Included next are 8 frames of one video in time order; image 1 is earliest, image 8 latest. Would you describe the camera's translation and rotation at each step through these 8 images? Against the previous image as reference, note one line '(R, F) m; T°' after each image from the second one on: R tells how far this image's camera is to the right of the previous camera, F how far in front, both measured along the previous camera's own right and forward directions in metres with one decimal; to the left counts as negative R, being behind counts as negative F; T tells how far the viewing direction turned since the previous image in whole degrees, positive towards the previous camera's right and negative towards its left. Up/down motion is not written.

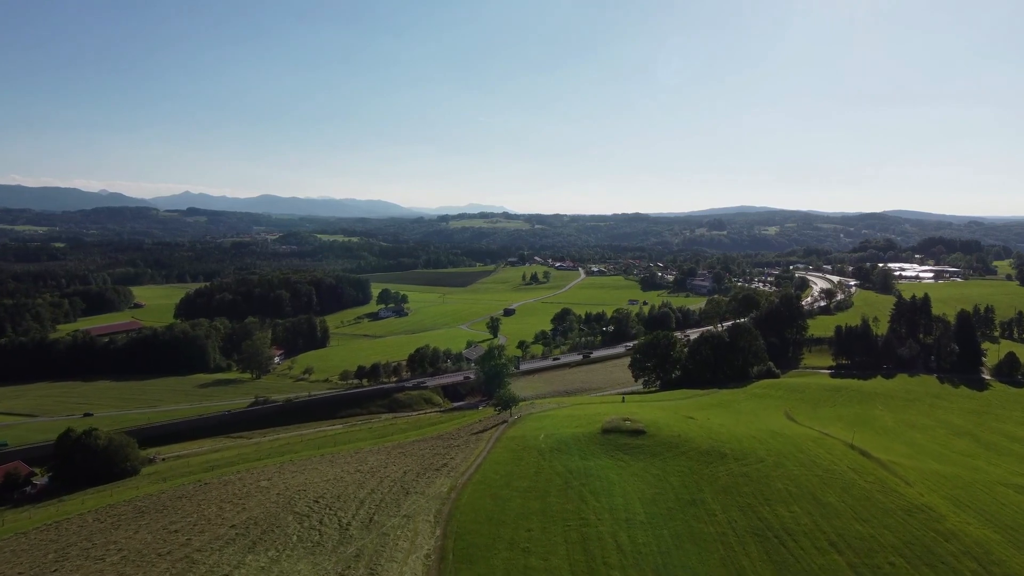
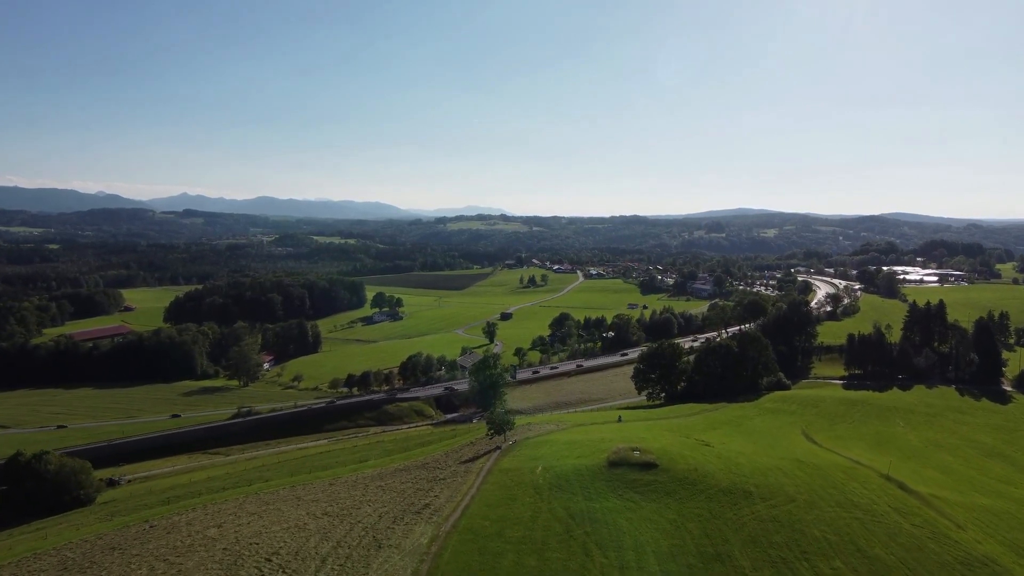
(+0.2, +2.3) m; 0°
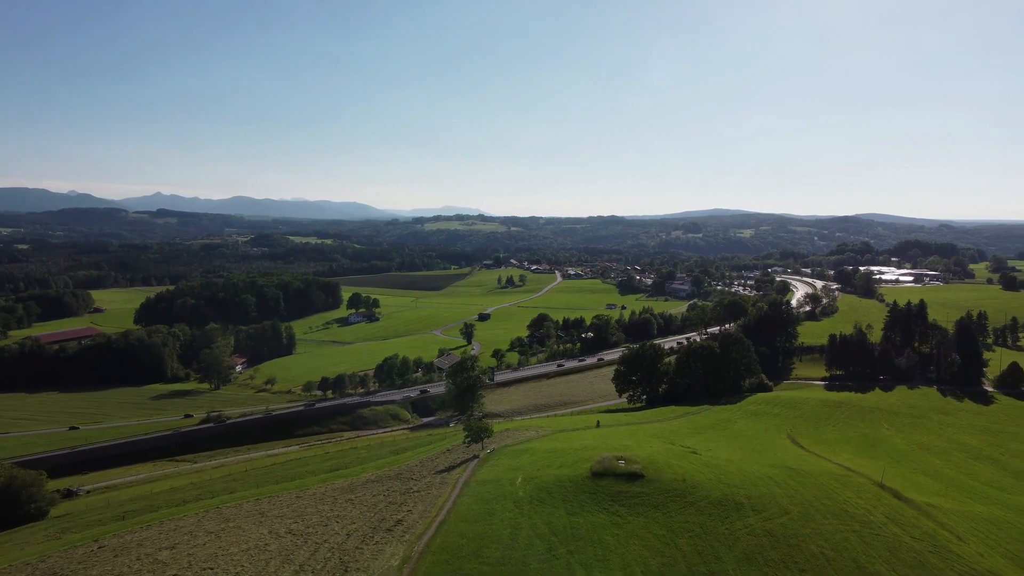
(-0.1, +1.6) m; +2°
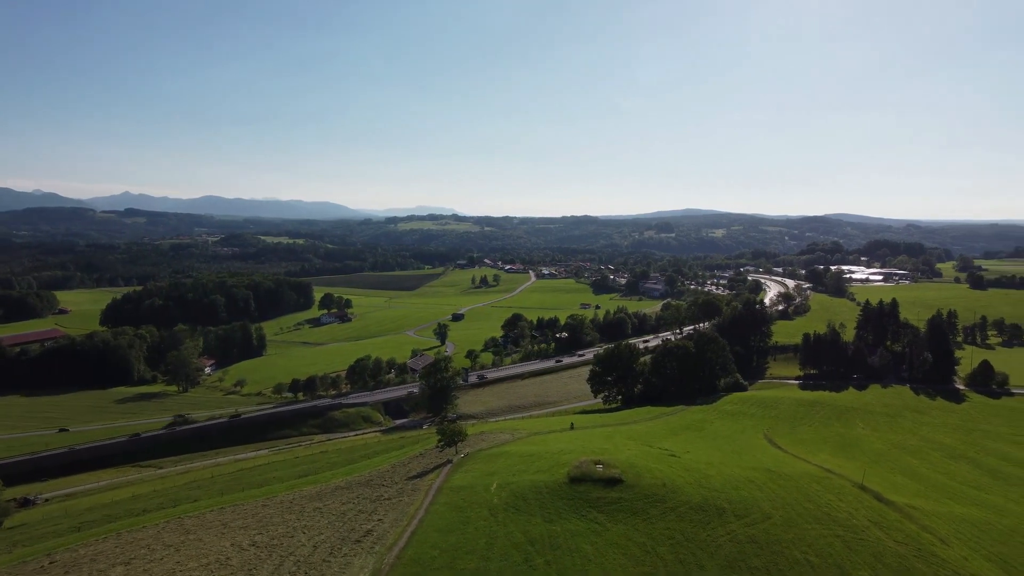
(0.0, +1.5) m; +3°
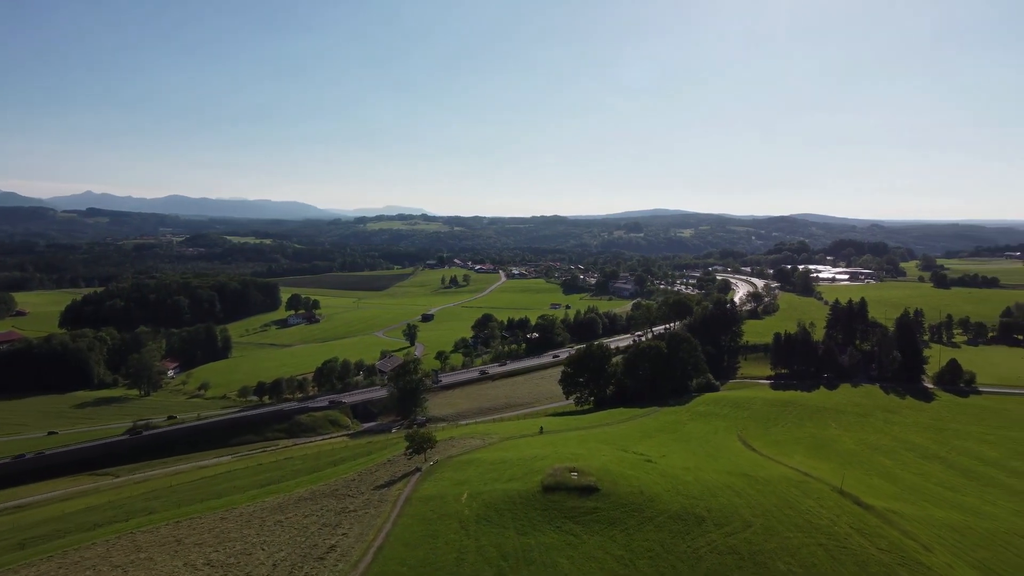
(0.0, +1.6) m; +3°
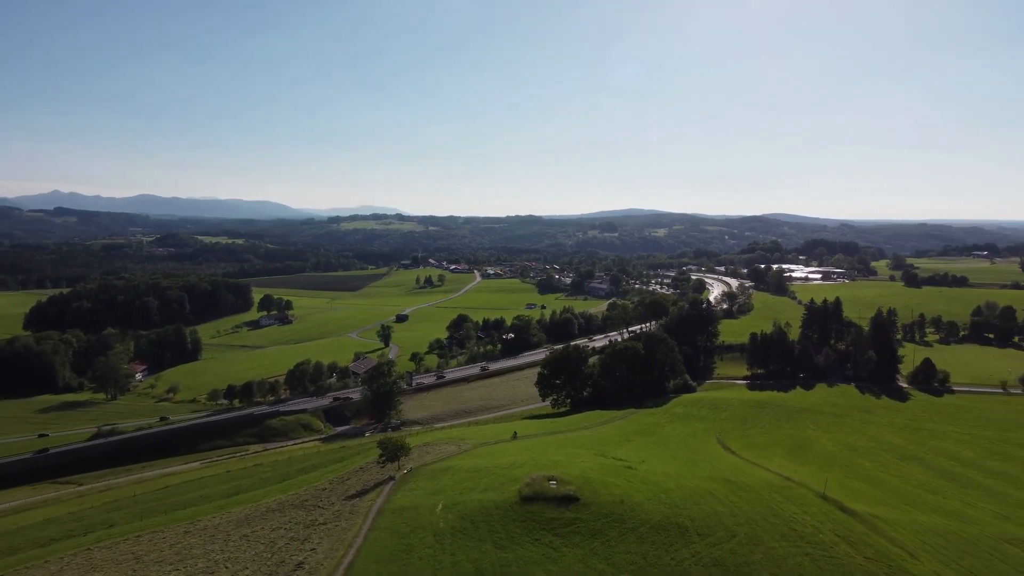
(0.0, +1.3) m; +3°
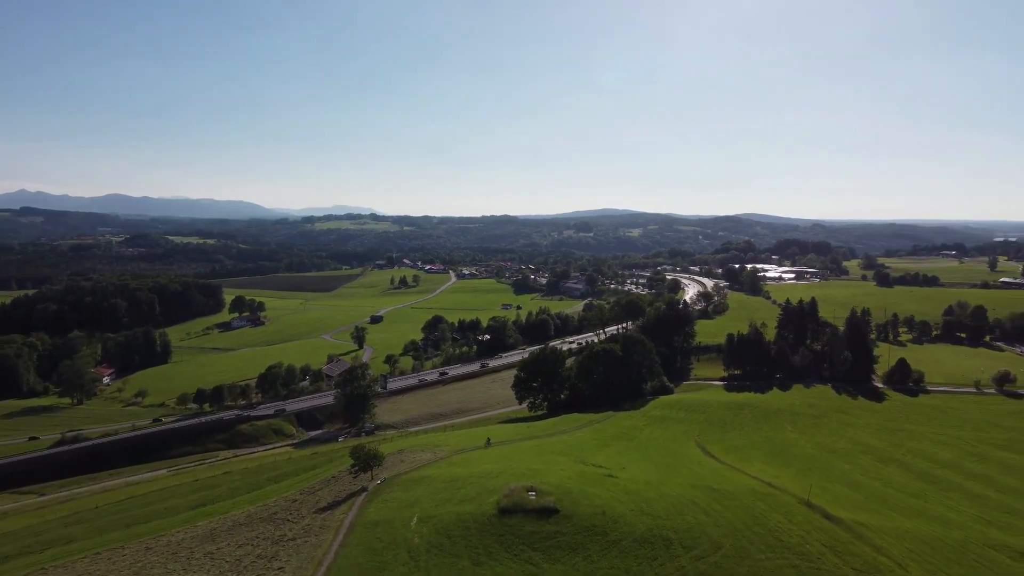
(0.0, +1.3) m; +3°
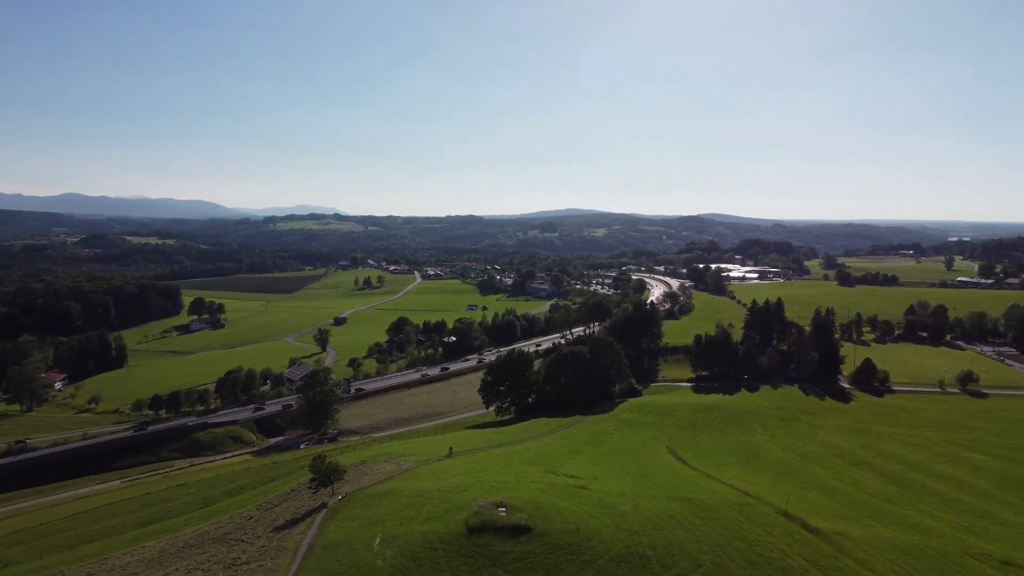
(0.0, +1.6) m; +4°
